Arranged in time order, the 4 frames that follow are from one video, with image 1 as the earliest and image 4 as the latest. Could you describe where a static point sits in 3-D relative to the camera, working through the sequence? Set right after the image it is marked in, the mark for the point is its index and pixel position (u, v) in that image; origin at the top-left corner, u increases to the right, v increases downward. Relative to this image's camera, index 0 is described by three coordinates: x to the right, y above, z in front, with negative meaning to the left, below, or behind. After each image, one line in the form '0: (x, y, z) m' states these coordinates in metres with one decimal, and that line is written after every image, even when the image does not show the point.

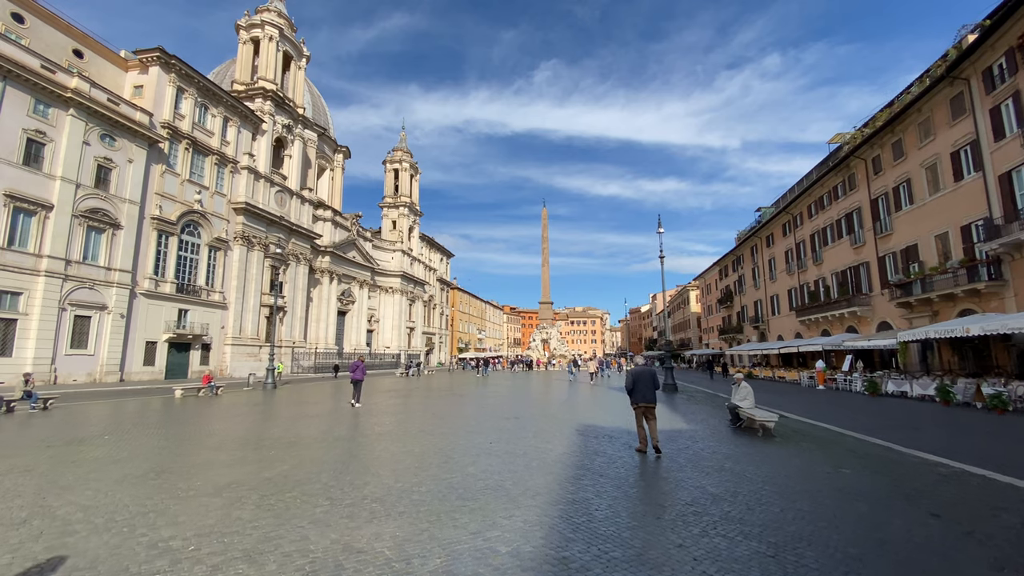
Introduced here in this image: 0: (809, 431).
0: (+4.4, -2.2, +7.3) m
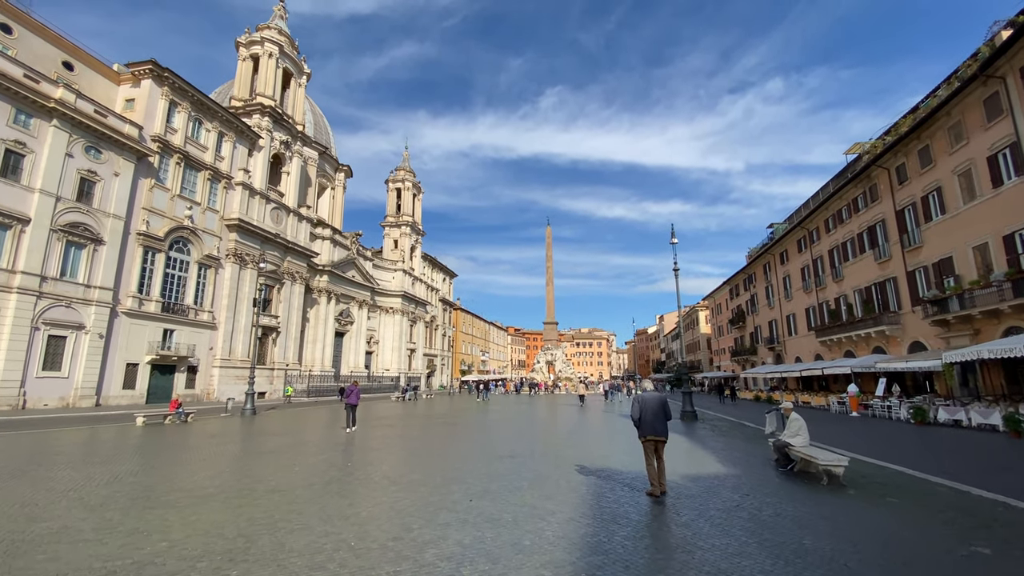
0: (+4.3, -2.2, +5.7) m
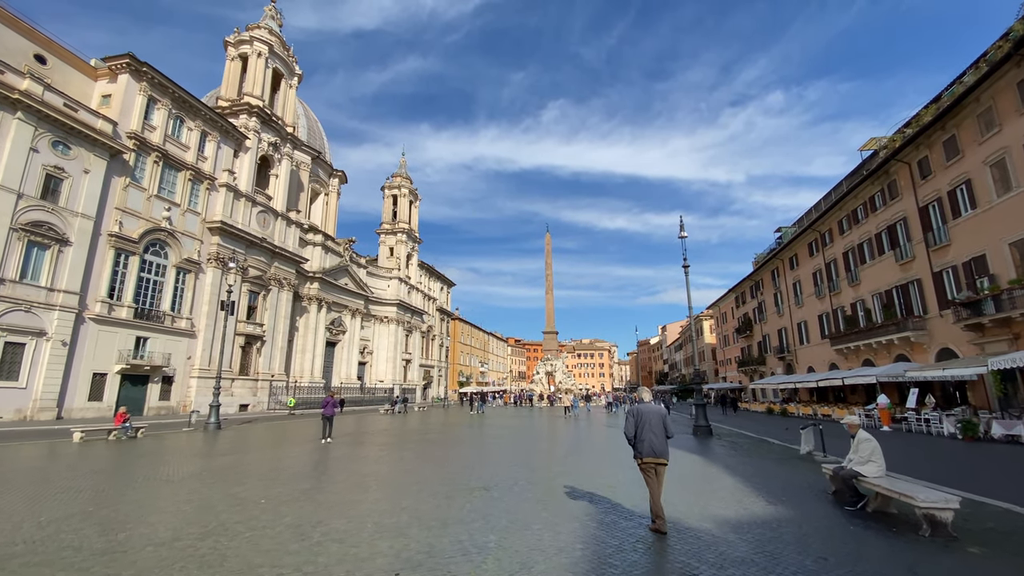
0: (+4.0, -1.9, +4.0) m
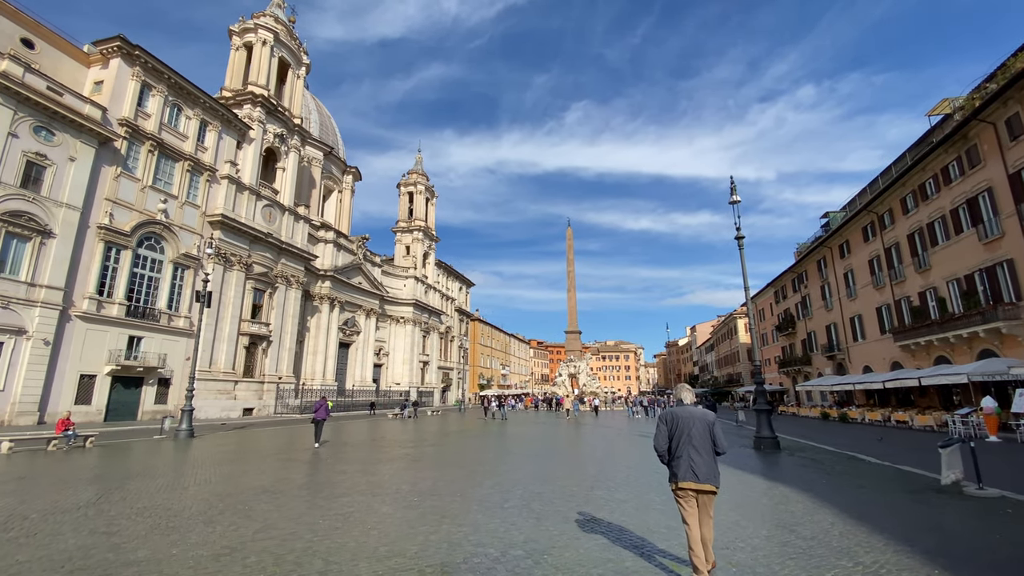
0: (+3.8, -1.4, +1.4) m
